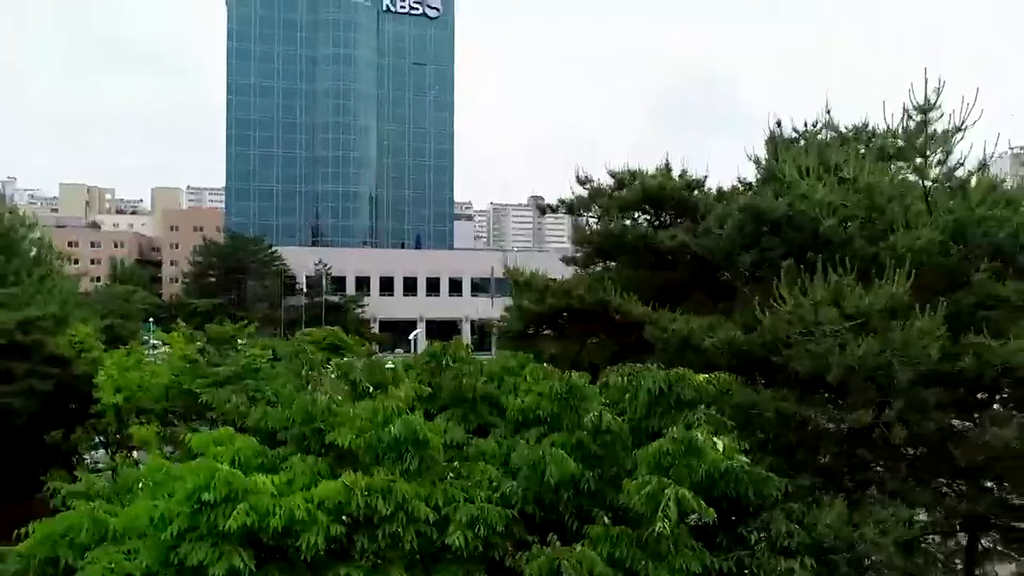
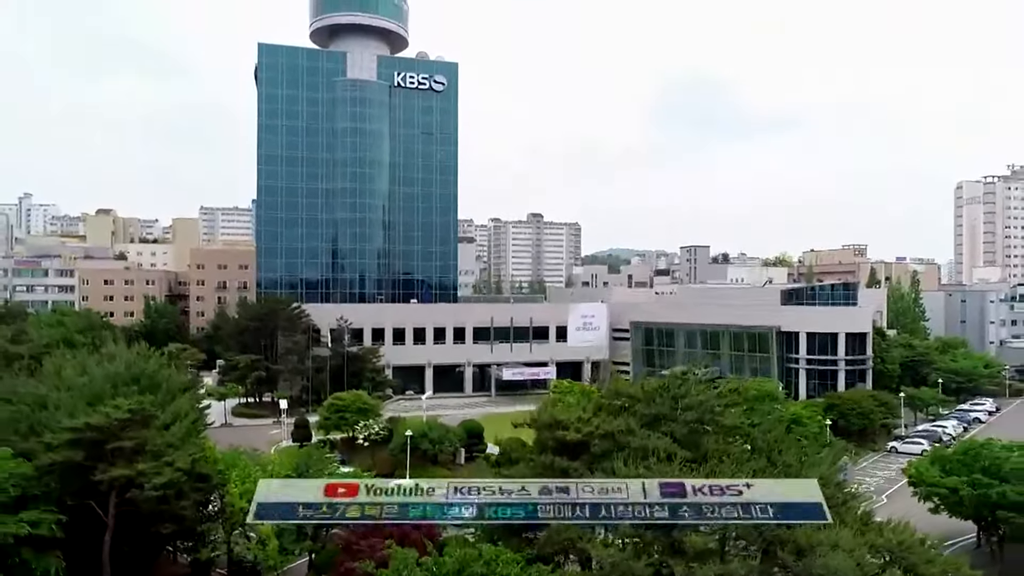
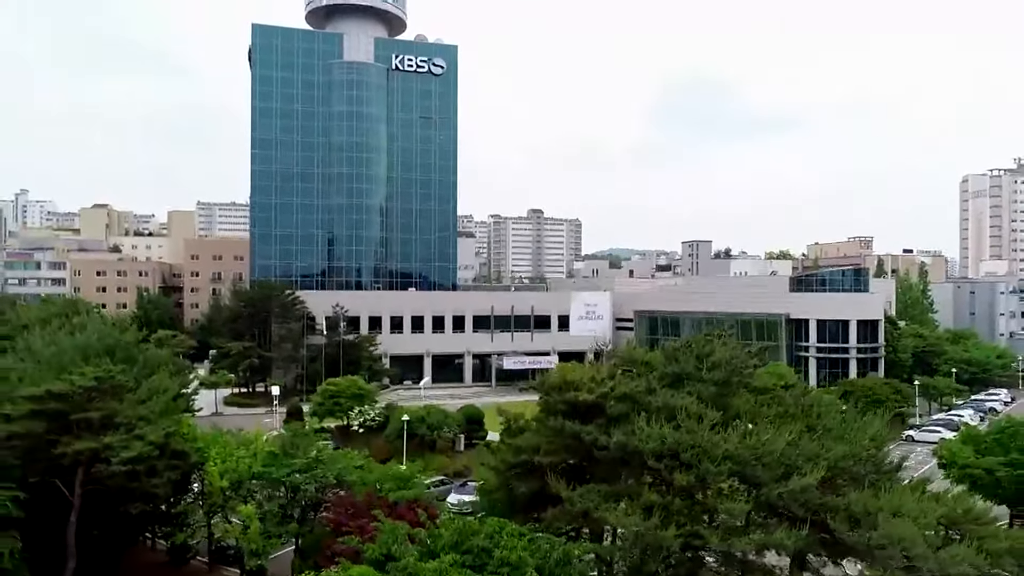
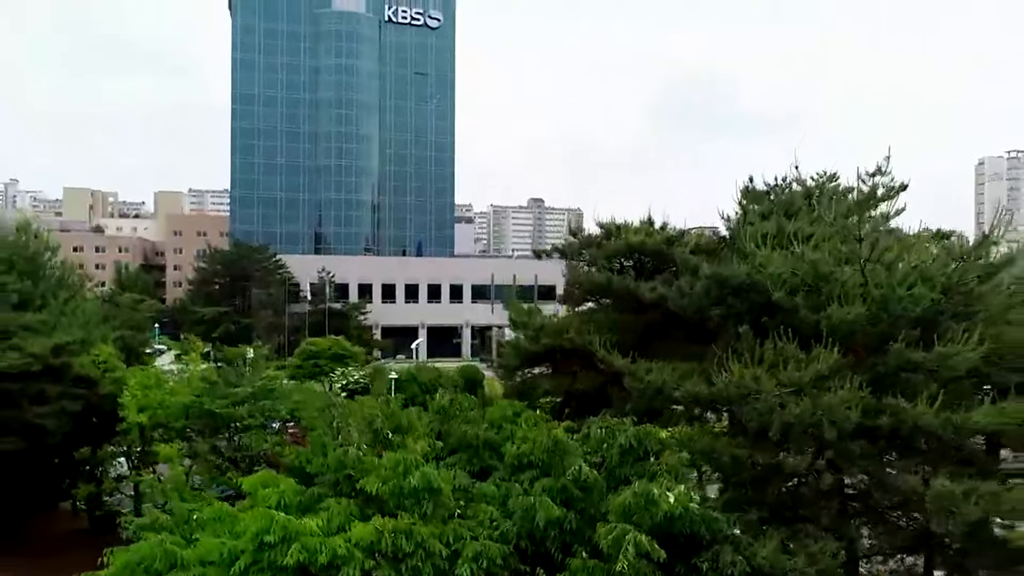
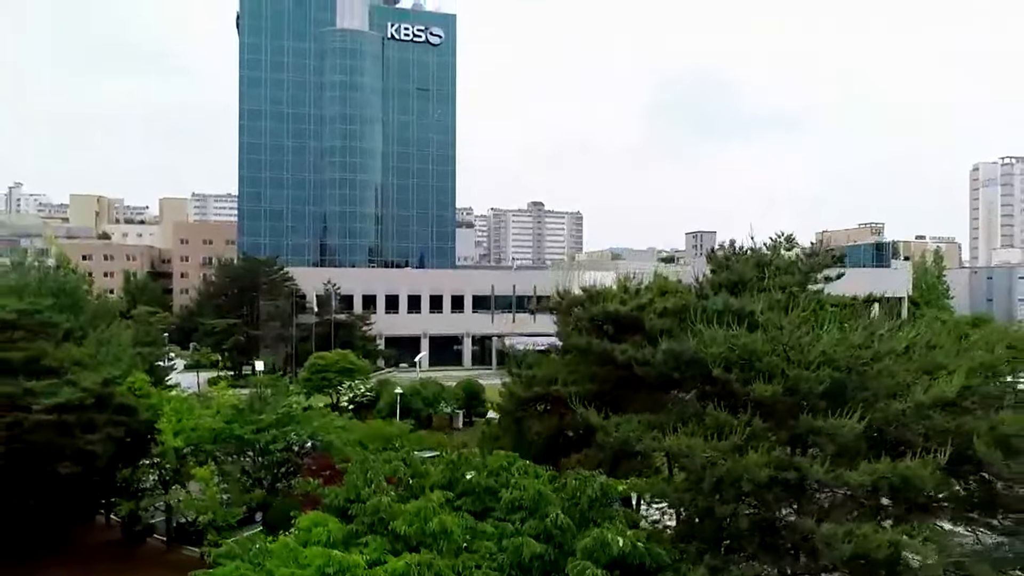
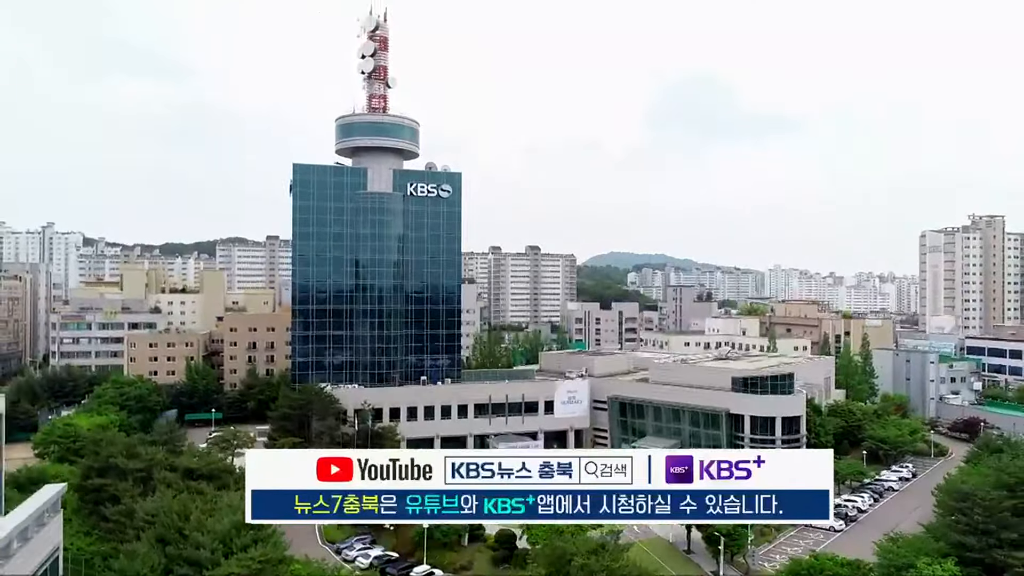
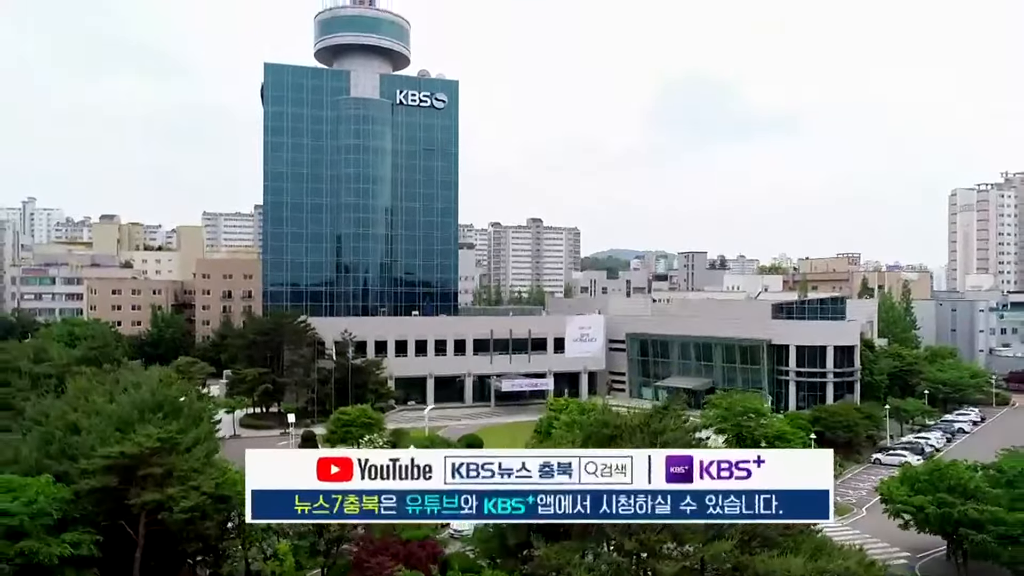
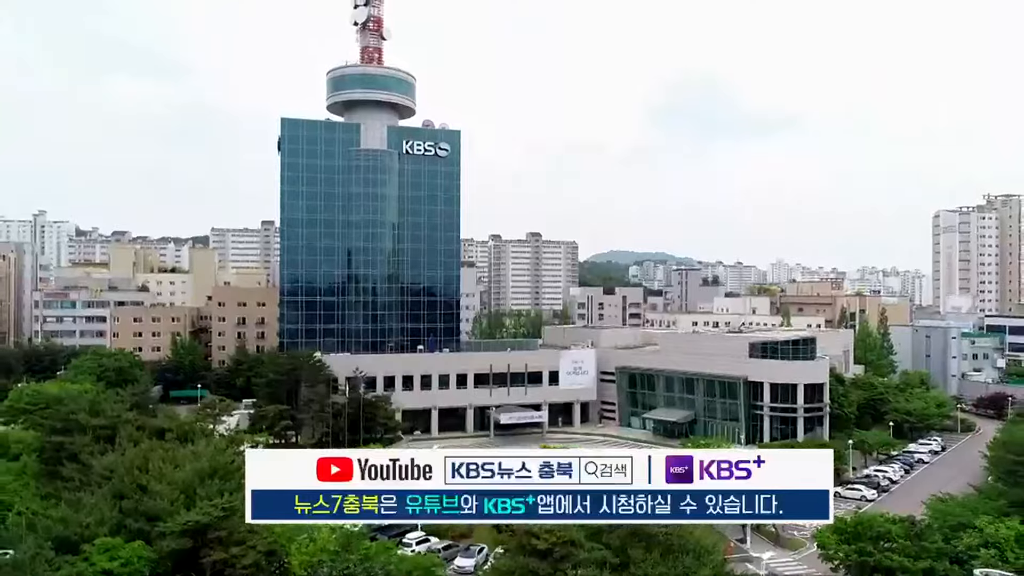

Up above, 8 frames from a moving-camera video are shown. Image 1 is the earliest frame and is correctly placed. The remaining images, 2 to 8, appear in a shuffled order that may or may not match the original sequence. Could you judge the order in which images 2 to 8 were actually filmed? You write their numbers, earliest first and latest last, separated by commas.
4, 5, 3, 2, 7, 8, 6
